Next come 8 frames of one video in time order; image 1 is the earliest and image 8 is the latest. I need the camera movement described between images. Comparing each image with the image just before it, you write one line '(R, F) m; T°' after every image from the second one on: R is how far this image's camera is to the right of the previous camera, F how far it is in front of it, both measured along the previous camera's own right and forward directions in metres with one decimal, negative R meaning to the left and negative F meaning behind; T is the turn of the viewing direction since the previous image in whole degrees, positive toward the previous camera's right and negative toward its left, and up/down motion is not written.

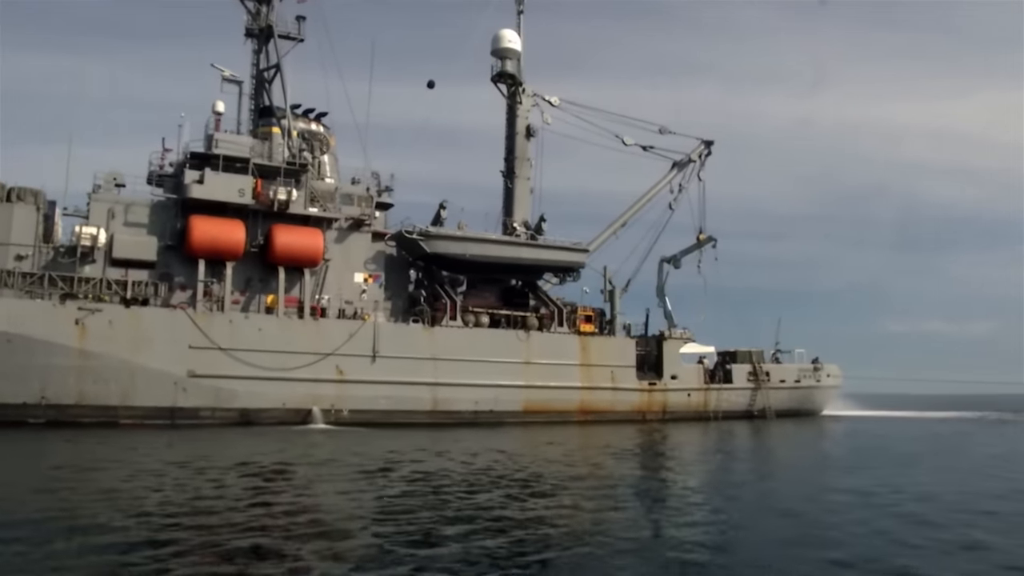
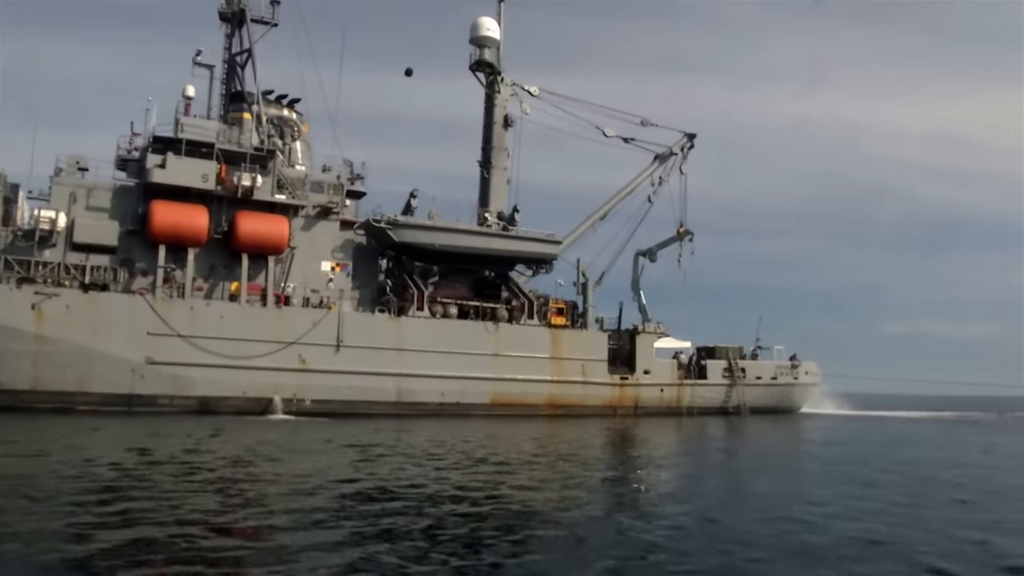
(+1.2, +0.3) m; 0°
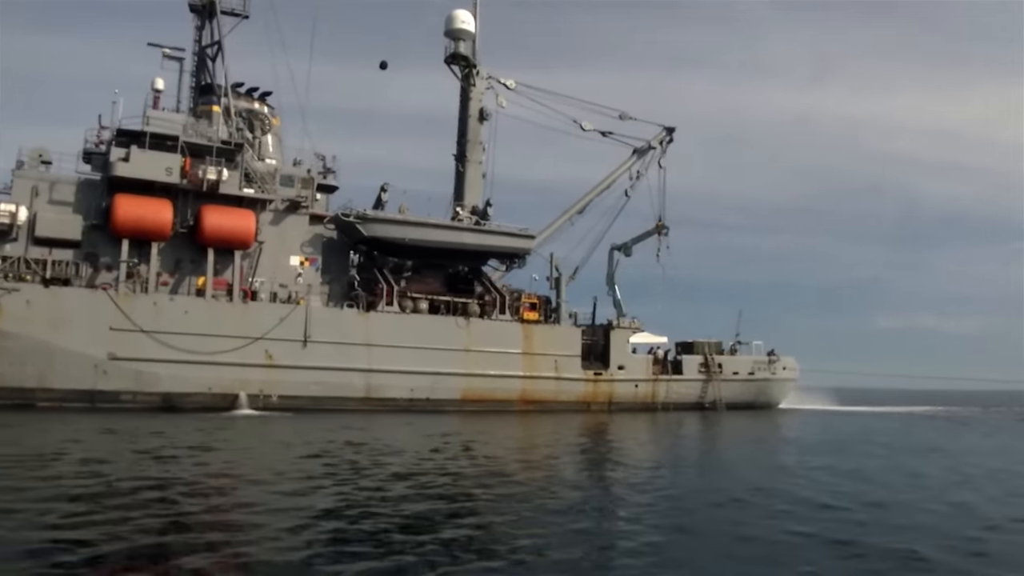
(+0.9, +0.2) m; 0°
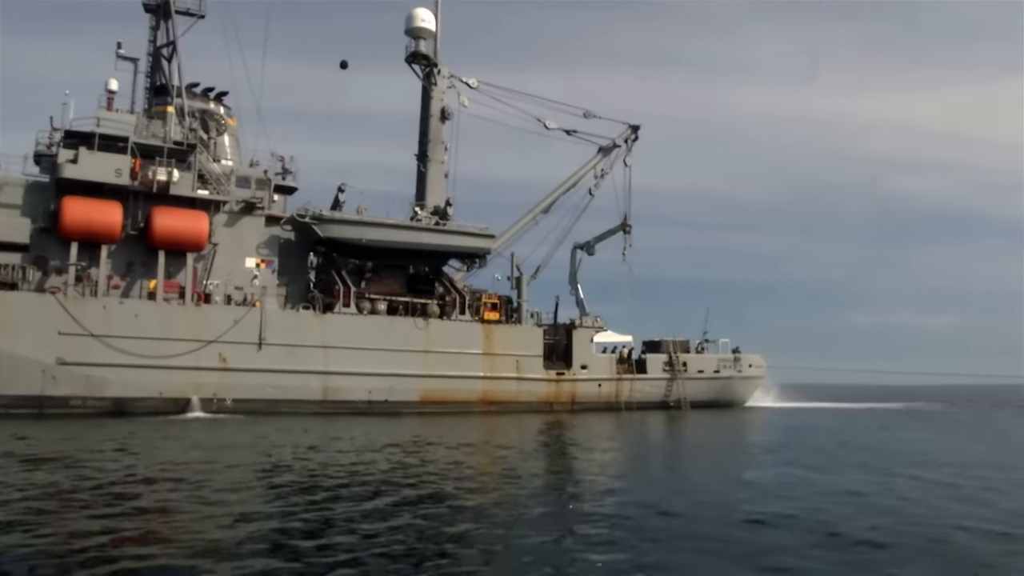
(+1.0, +0.2) m; +1°
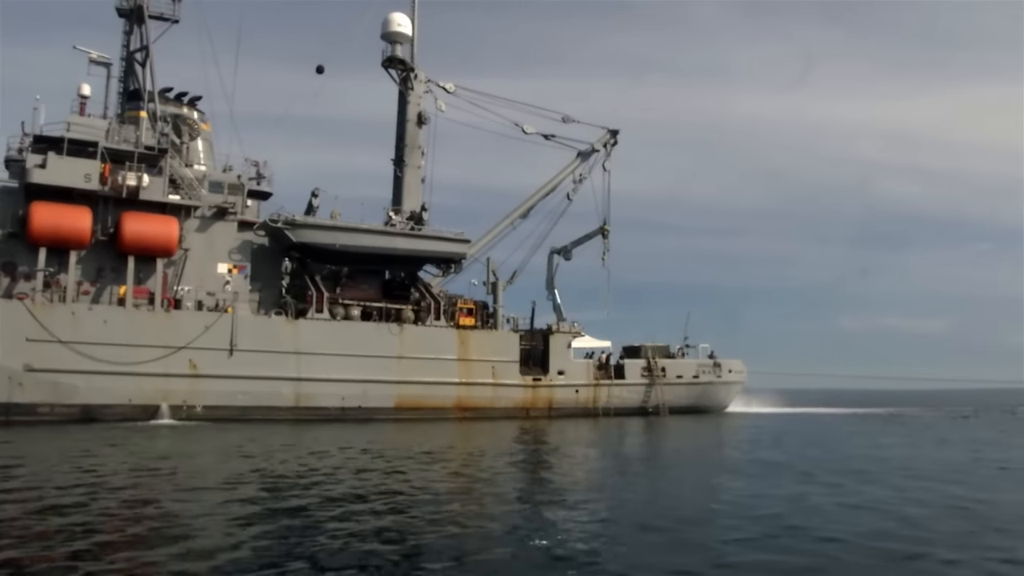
(+0.6, +0.1) m; 0°
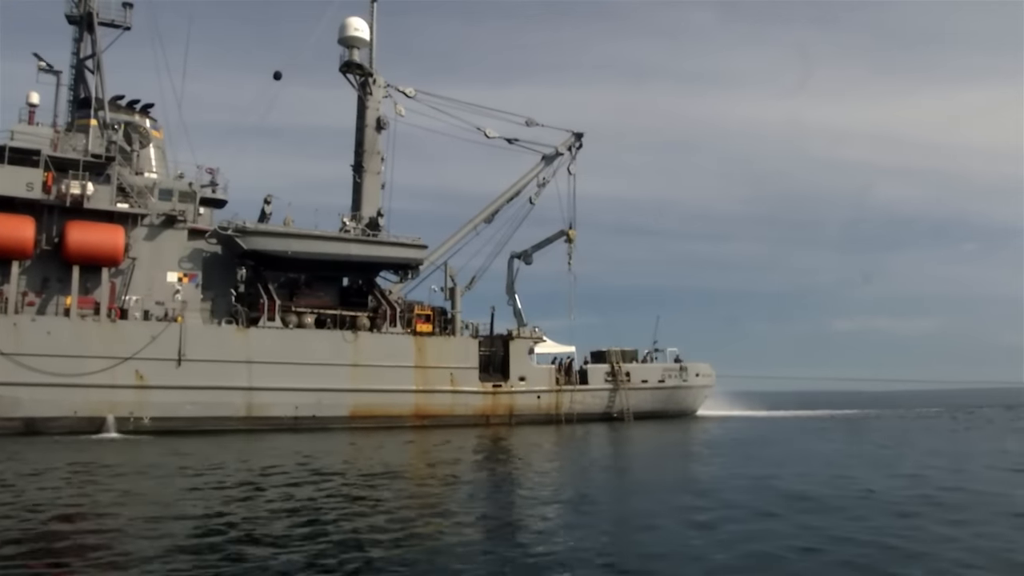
(+1.3, +0.3) m; 0°
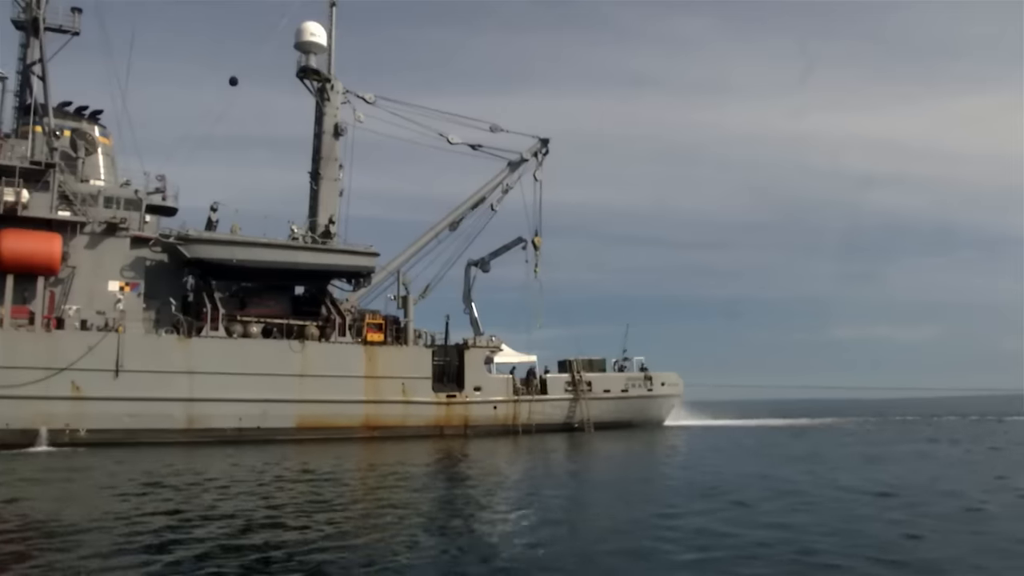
(+1.8, +0.6) m; -1°
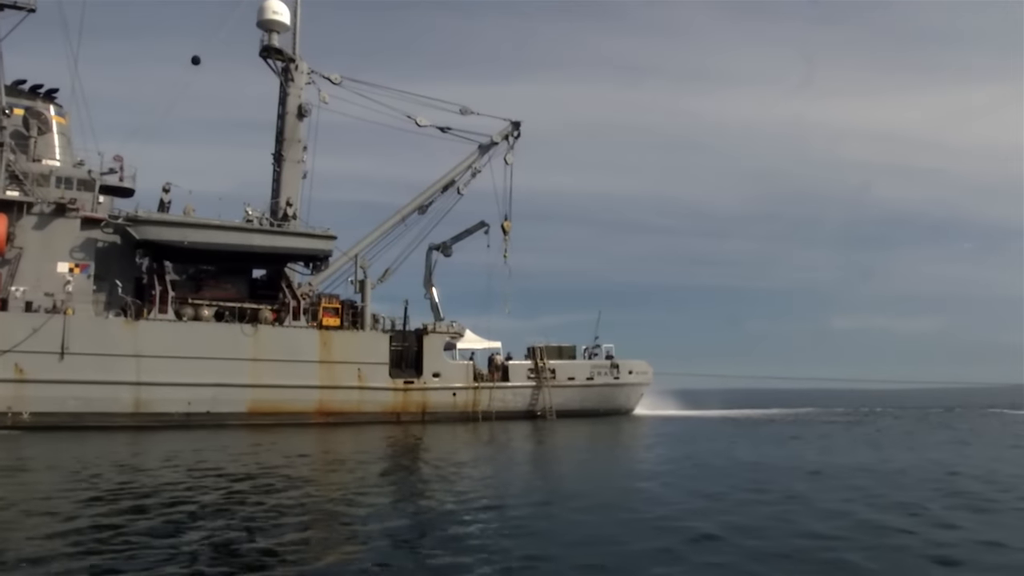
(+1.6, +0.5) m; -1°
